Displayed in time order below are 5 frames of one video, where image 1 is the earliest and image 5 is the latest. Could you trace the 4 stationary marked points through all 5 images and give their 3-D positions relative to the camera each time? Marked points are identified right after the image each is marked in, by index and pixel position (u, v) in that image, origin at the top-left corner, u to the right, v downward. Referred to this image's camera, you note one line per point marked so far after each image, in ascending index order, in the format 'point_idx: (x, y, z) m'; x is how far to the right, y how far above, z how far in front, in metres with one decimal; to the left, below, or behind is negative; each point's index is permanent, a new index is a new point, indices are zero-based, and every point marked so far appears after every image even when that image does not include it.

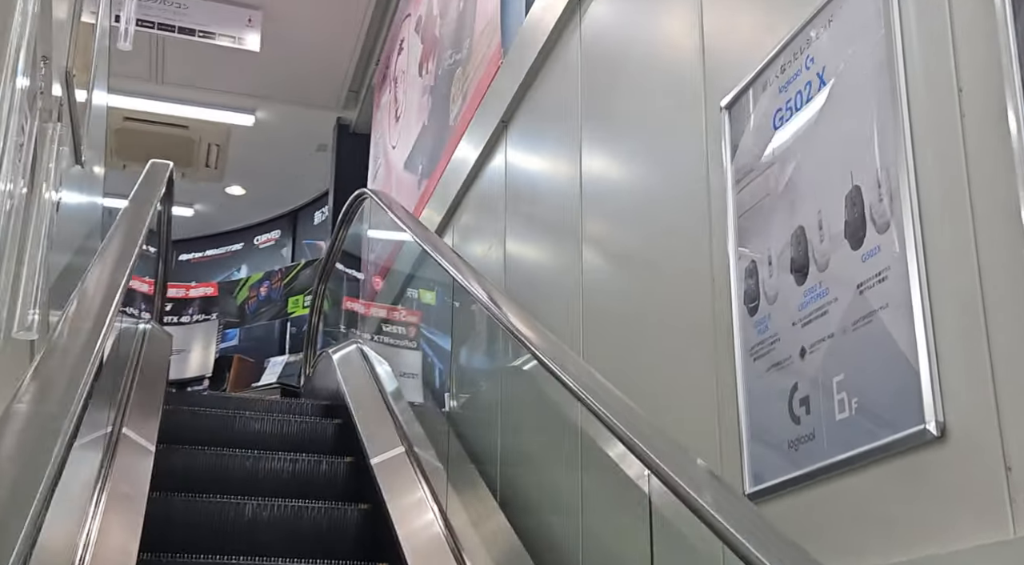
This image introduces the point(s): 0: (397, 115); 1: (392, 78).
0: (-0.8, +1.1, +7.0) m
1: (-0.9, +1.5, +7.3) m
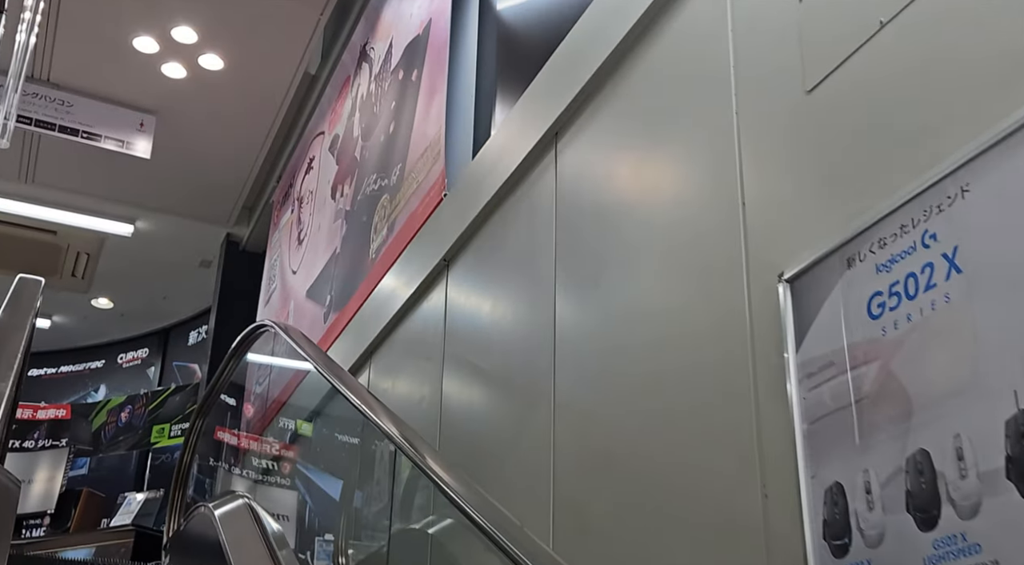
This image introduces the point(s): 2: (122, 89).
0: (-1.3, +0.3, +6.4) m
1: (-1.4, +0.6, +6.7) m
2: (-2.5, +1.2, +6.5) m
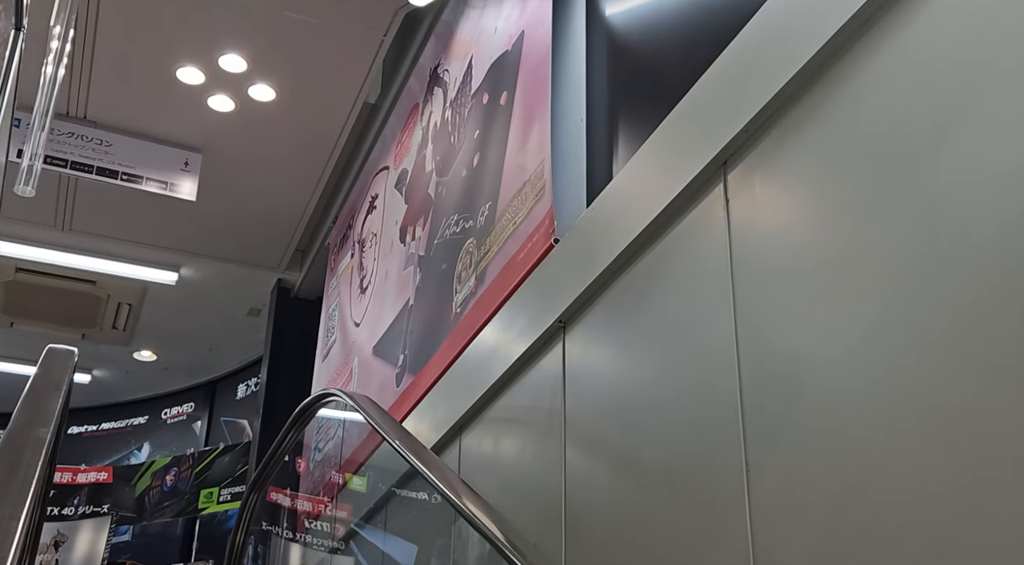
0: (-0.8, 0.0, +5.7) m
1: (-0.9, +0.3, +6.1) m
2: (-2.0, +0.9, +5.9) m
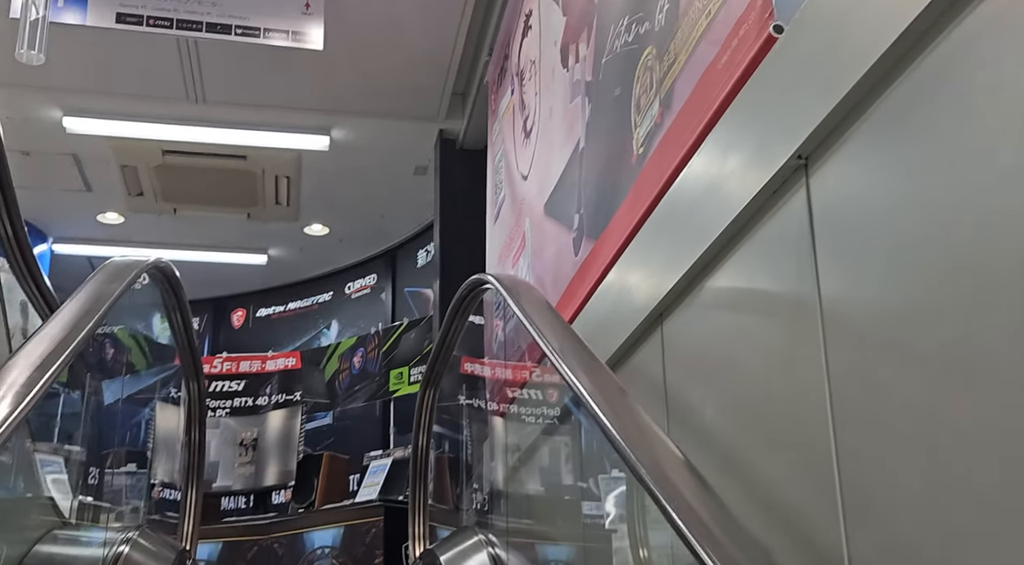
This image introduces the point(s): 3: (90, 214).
0: (+0.1, +0.7, +4.6) m
1: (0.0, +1.0, +4.9) m
2: (-1.1, +1.5, +4.9) m
3: (-3.1, +0.5, +7.4) m
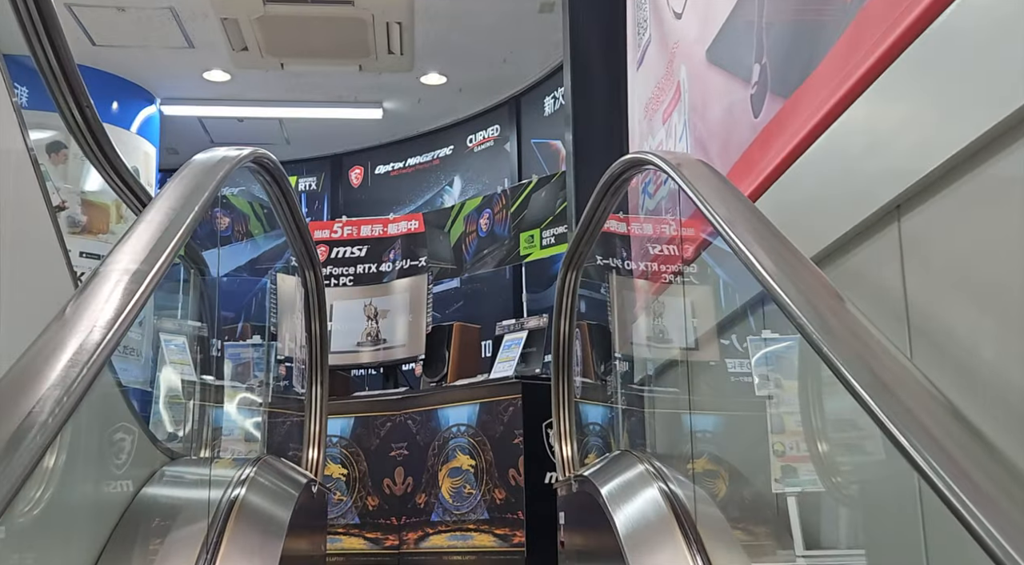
0: (+0.6, +1.2, +3.8) m
1: (+0.6, +1.6, +4.1) m
2: (-0.6, +2.1, +4.1) m
3: (-2.2, +1.4, +7.0) m
